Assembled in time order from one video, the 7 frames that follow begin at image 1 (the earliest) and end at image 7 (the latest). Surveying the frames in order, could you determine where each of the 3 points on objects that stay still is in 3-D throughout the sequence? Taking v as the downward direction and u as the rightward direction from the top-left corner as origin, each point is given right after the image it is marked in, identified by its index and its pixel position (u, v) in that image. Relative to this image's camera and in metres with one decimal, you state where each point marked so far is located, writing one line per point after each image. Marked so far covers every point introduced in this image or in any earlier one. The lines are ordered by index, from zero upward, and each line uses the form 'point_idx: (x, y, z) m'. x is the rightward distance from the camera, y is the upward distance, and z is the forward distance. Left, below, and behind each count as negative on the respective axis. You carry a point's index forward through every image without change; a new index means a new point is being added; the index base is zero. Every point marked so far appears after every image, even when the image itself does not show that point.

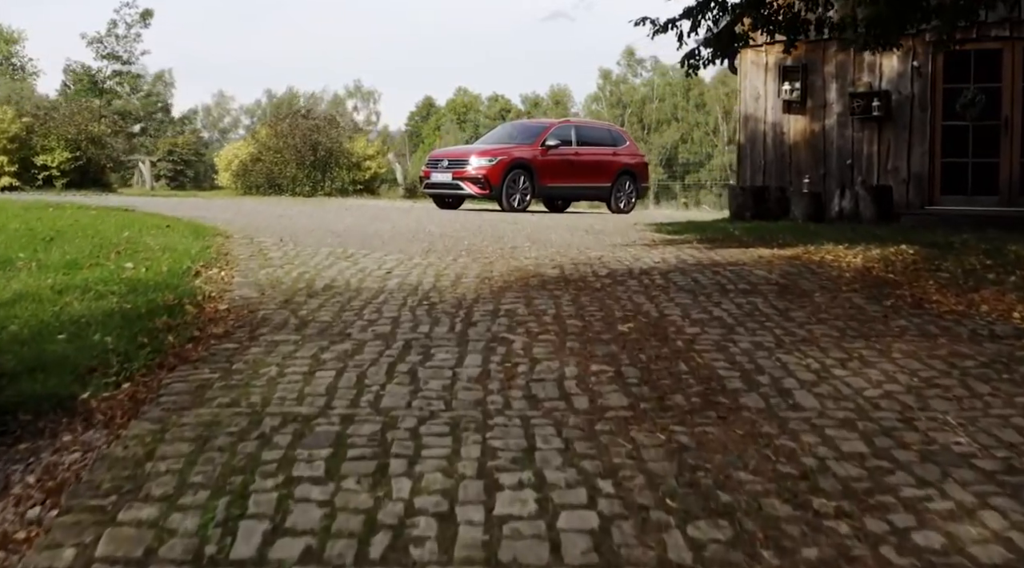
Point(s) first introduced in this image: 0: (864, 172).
0: (+5.6, +1.8, +14.3) m
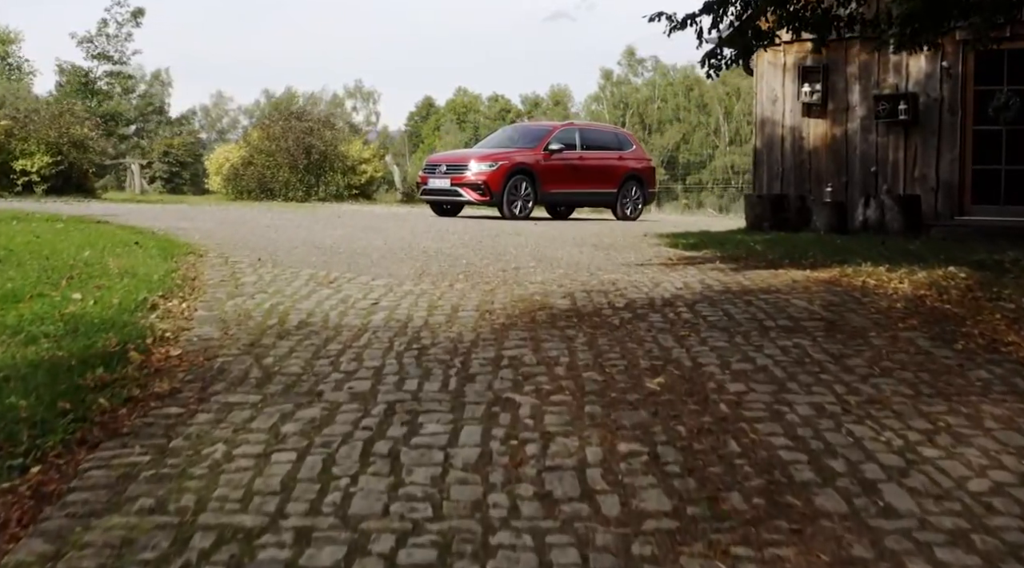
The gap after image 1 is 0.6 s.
0: (+5.7, +1.6, +13.4) m
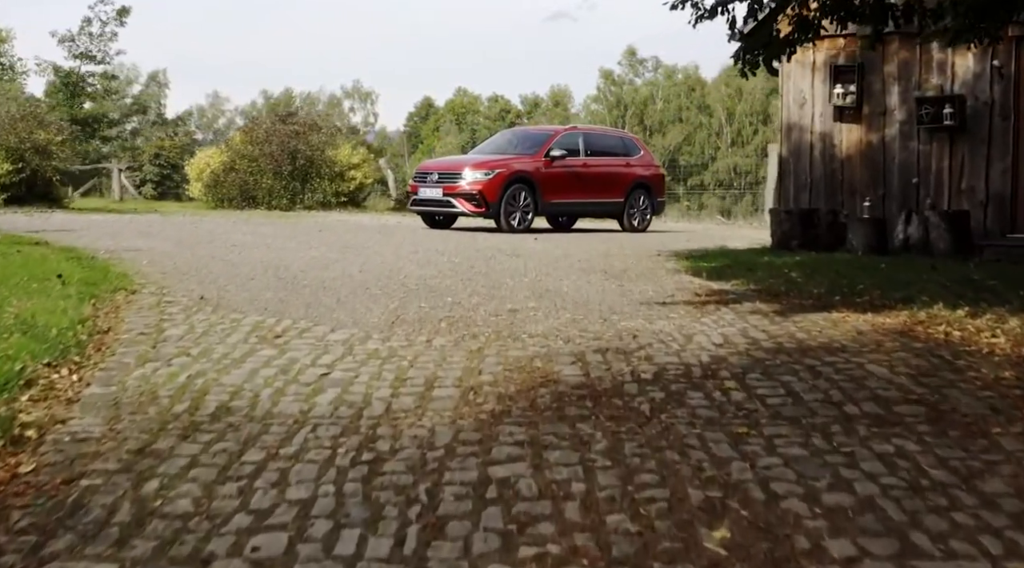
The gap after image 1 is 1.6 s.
0: (+5.6, +1.2, +12.0) m
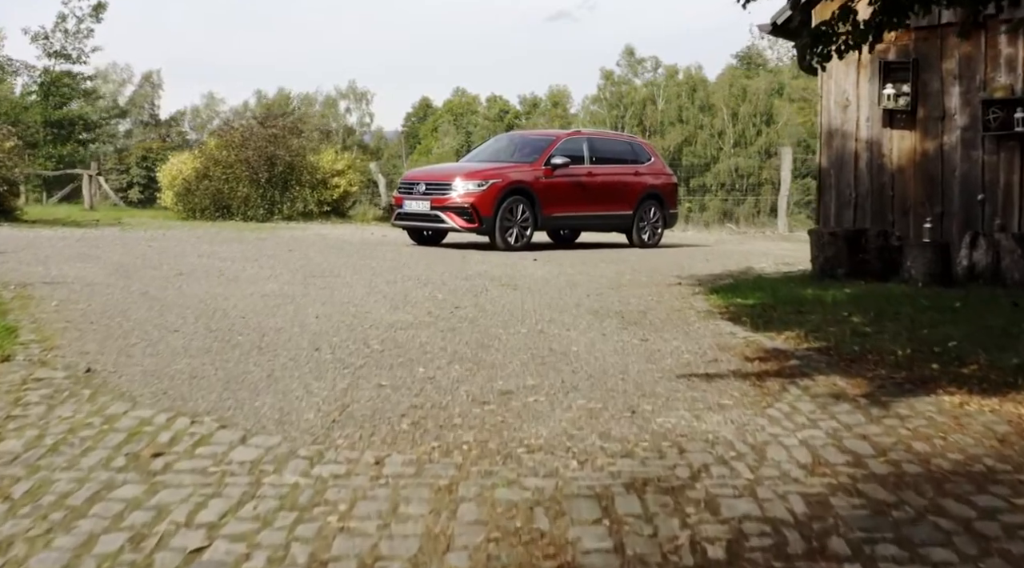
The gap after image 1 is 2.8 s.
0: (+5.6, +0.8, +10.2) m
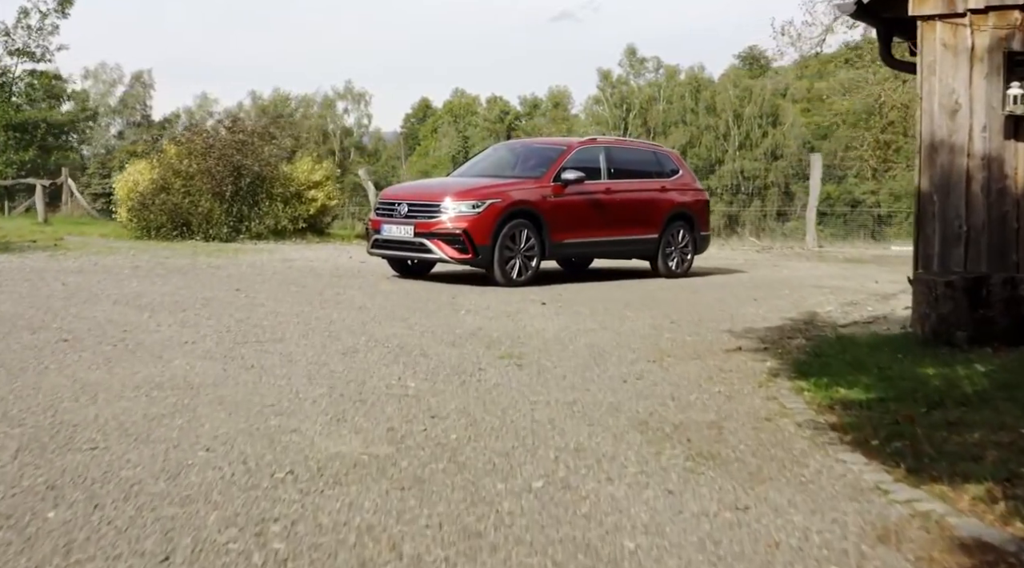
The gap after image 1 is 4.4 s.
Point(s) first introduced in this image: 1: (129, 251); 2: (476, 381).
0: (+5.6, +0.3, +7.6) m
1: (-6.6, +0.6, +15.5) m
2: (-0.2, -0.7, +6.2) m
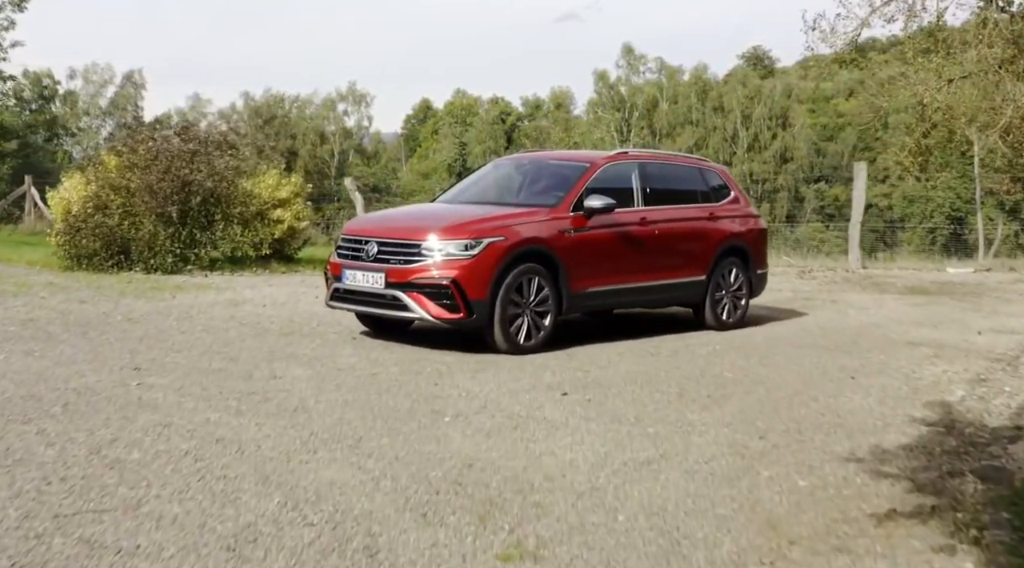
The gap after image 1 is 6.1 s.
0: (+5.6, -0.4, +4.6) m
1: (-6.5, -0.1, +12.5) m
2: (-0.2, -1.3, +3.2) m
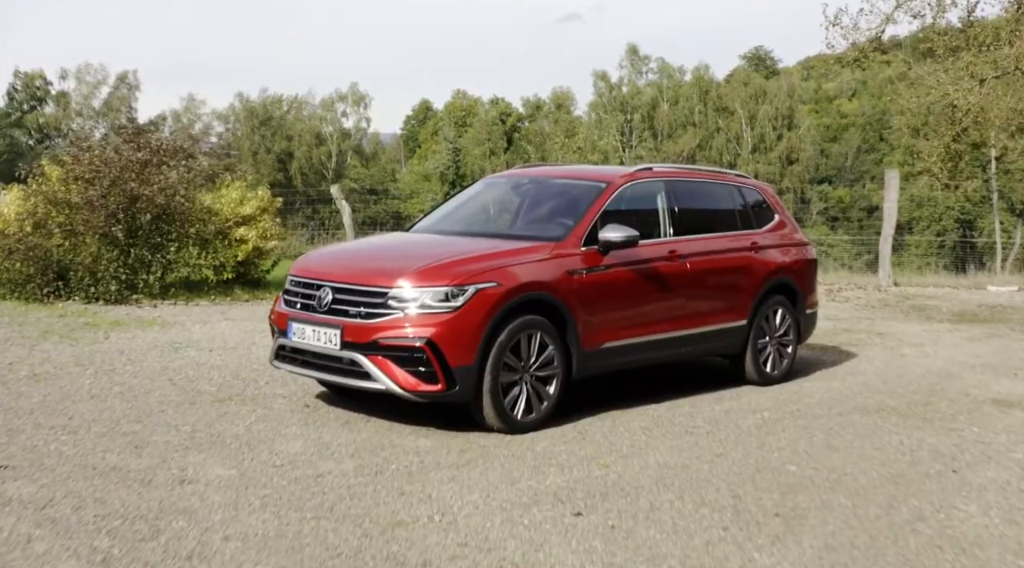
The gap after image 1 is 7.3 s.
0: (+5.6, -0.8, +2.6) m
1: (-6.5, -0.5, +10.5) m
2: (-0.2, -1.7, +1.3) m
